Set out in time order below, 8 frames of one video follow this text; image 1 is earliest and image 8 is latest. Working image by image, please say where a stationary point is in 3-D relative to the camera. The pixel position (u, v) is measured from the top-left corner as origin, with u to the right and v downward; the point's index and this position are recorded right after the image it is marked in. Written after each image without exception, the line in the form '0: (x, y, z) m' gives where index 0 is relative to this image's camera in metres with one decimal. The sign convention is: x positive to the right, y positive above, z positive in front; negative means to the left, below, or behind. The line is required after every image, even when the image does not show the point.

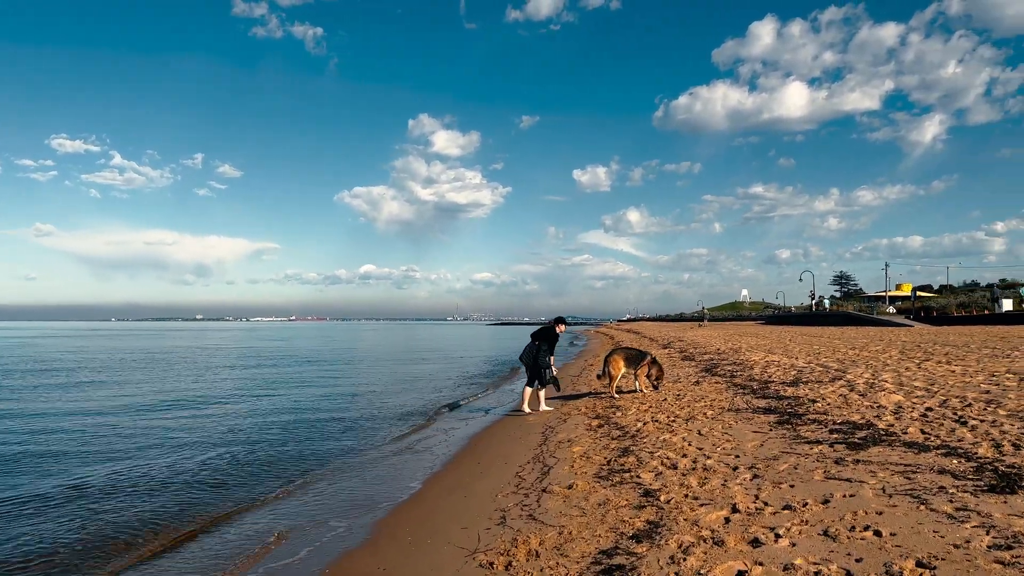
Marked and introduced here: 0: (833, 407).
0: (+3.8, -1.4, +8.7) m
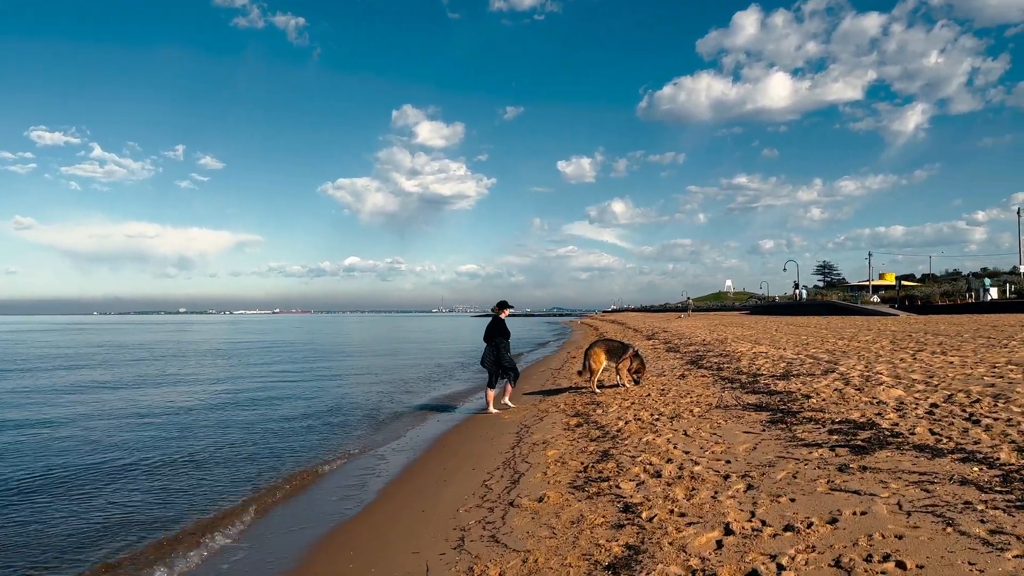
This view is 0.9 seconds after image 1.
0: (+3.5, -1.3, +8.1) m
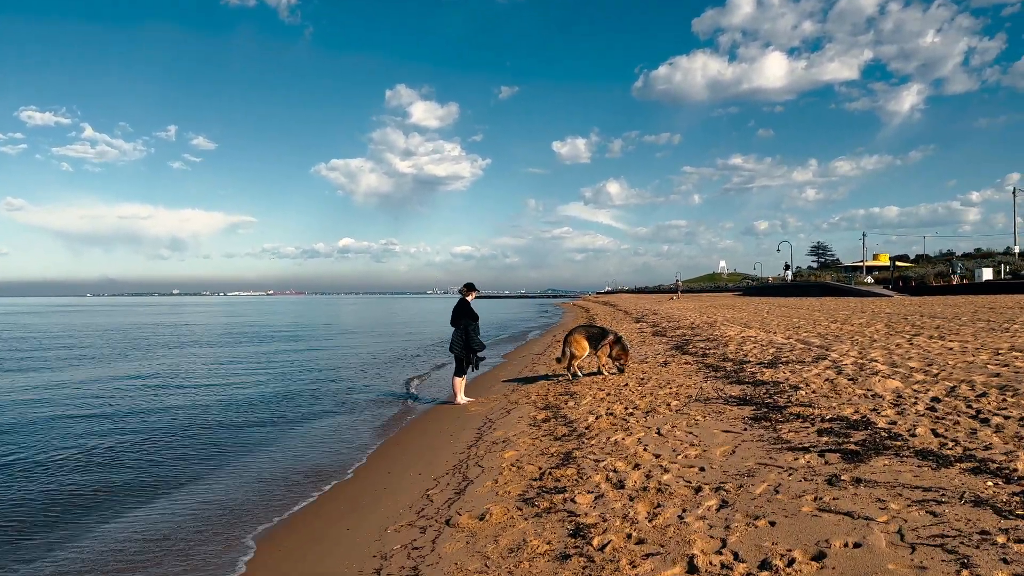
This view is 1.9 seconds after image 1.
0: (+3.0, -1.1, +7.3) m
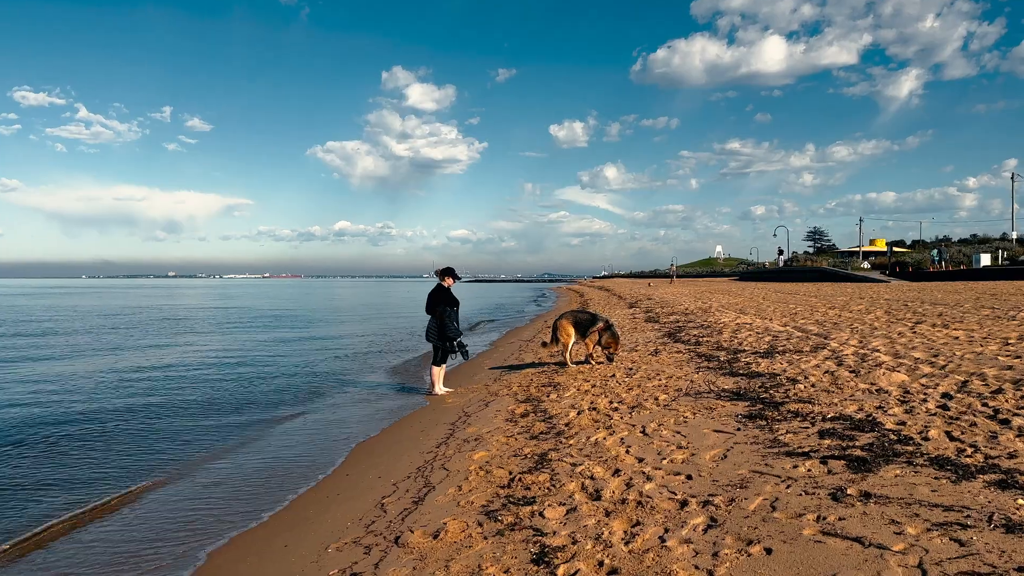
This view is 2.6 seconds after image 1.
0: (+2.8, -0.9, +6.8) m
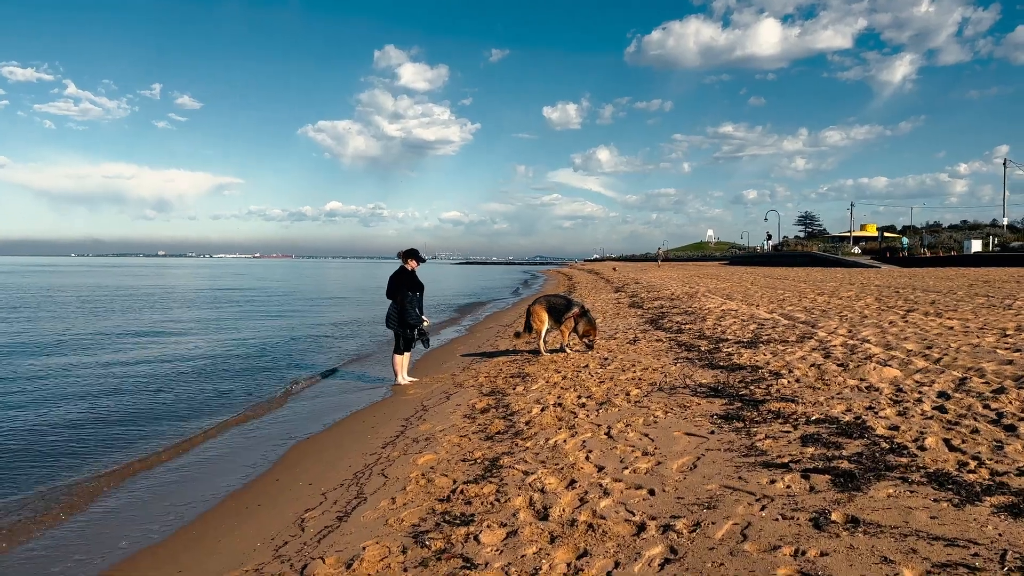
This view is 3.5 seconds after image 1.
0: (+2.4, -0.8, +6.2) m
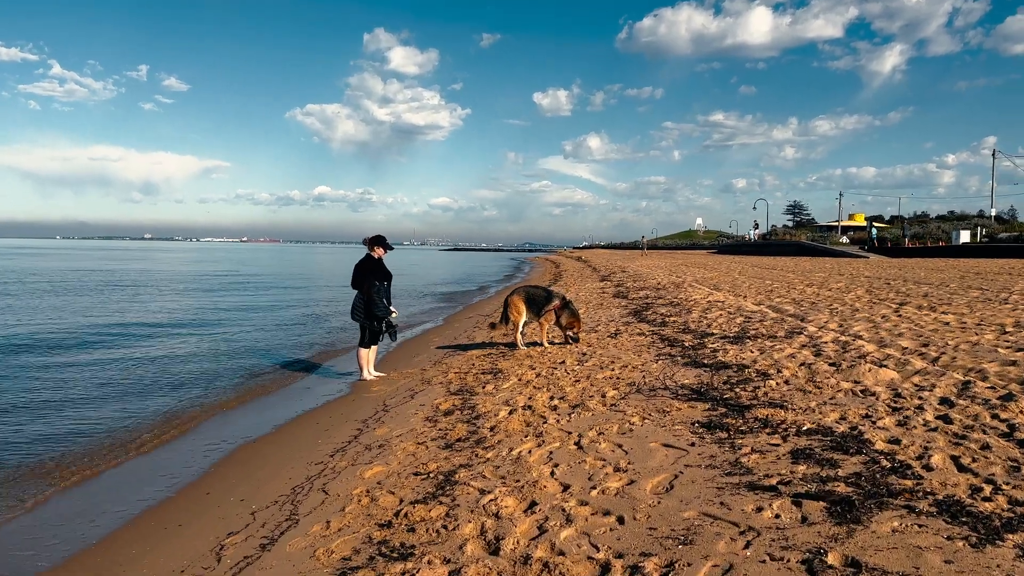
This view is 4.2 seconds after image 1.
0: (+2.2, -0.8, +5.7) m
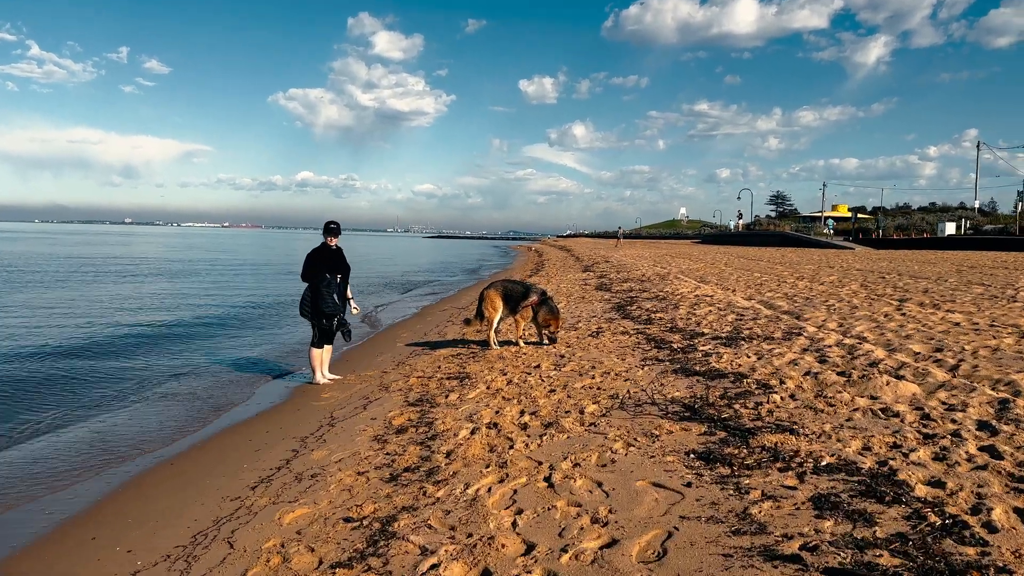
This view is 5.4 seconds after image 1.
0: (+1.9, -0.8, +4.9) m
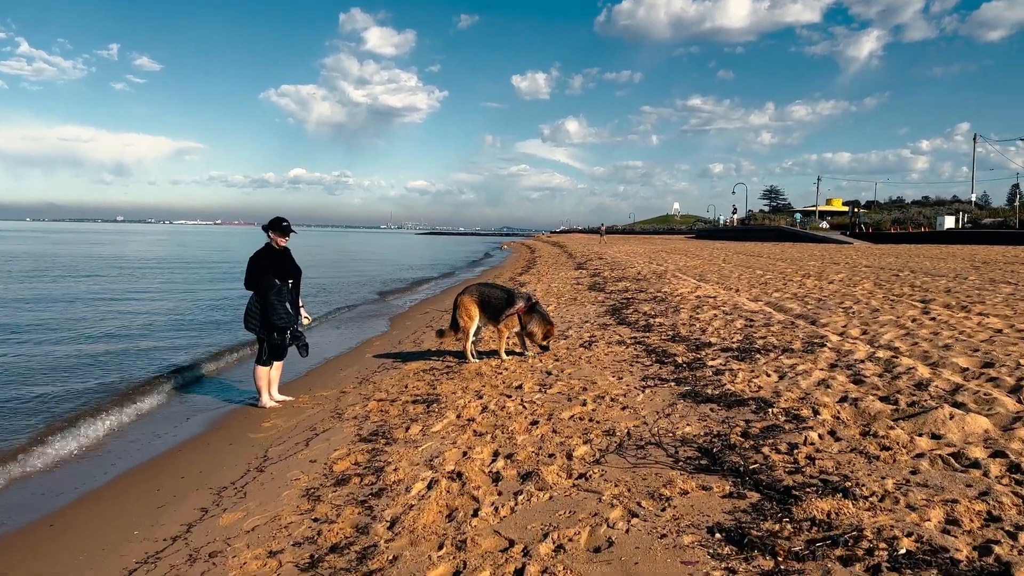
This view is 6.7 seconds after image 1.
0: (+1.8, -0.9, +3.8) m
